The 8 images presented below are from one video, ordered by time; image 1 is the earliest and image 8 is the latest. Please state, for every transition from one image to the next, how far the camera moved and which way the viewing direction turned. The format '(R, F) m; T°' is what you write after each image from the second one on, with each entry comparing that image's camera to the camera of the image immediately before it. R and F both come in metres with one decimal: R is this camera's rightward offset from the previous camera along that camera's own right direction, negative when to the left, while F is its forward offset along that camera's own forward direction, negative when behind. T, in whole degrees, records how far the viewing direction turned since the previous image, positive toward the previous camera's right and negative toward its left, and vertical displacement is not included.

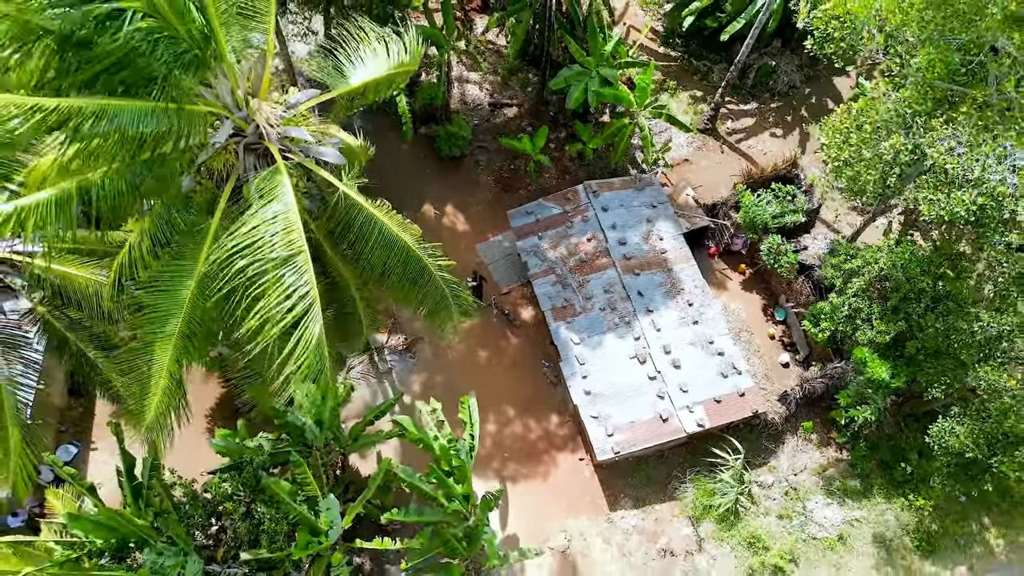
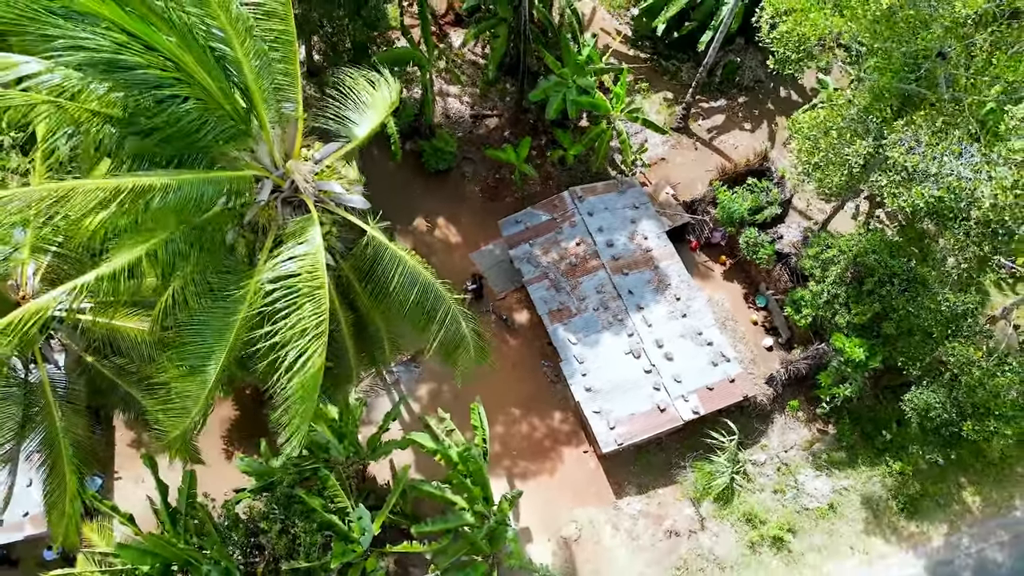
(-0.4, -0.6) m; +2°
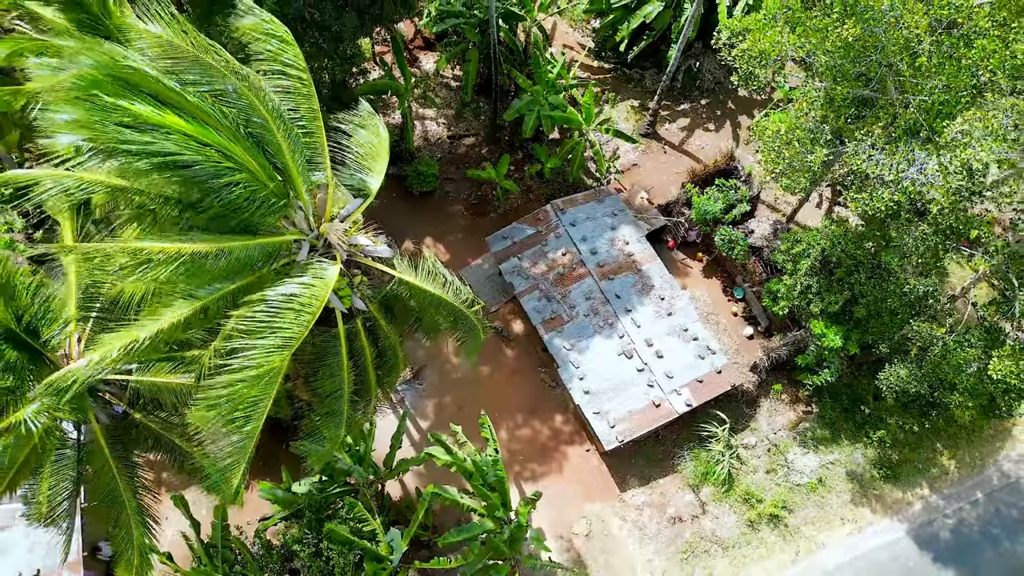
(-0.4, -0.6) m; +2°
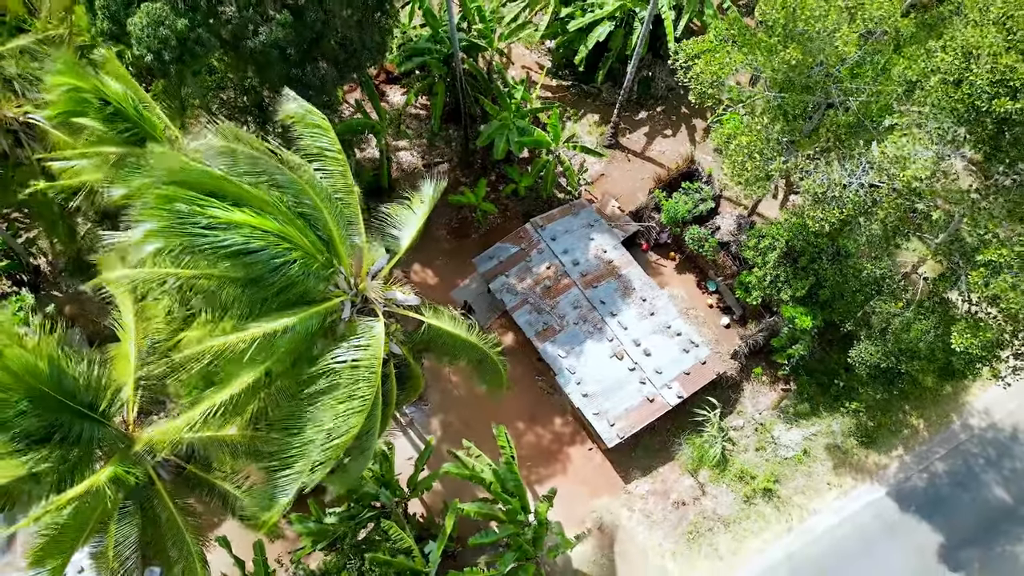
(-0.5, -0.8) m; +3°
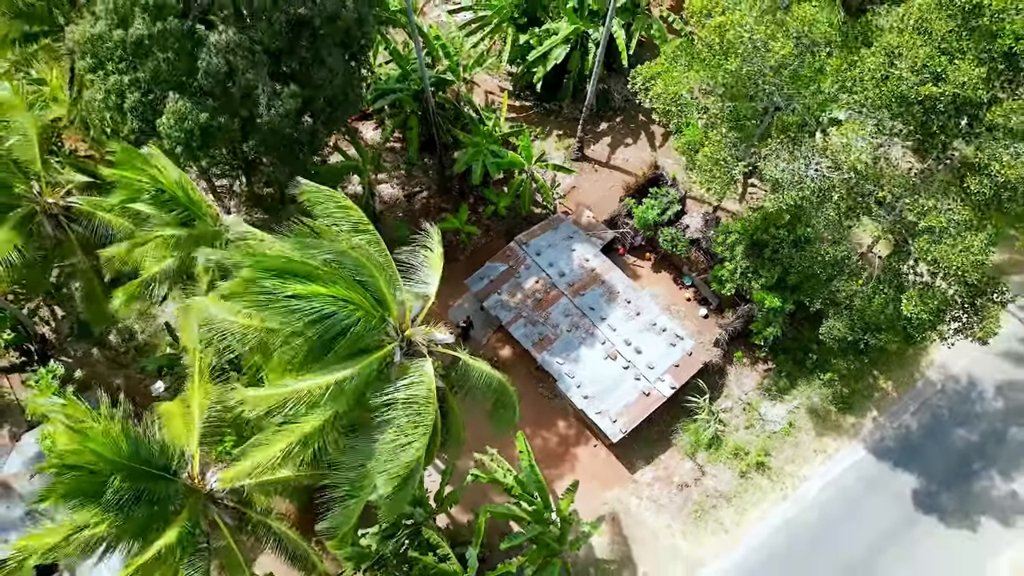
(-0.6, -0.9) m; +3°
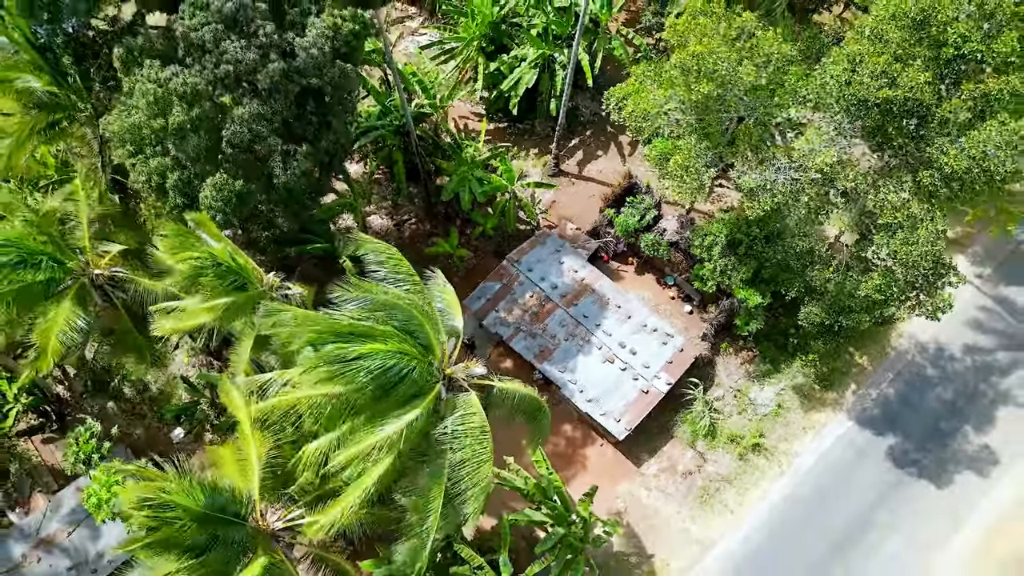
(-0.6, -0.9) m; +3°
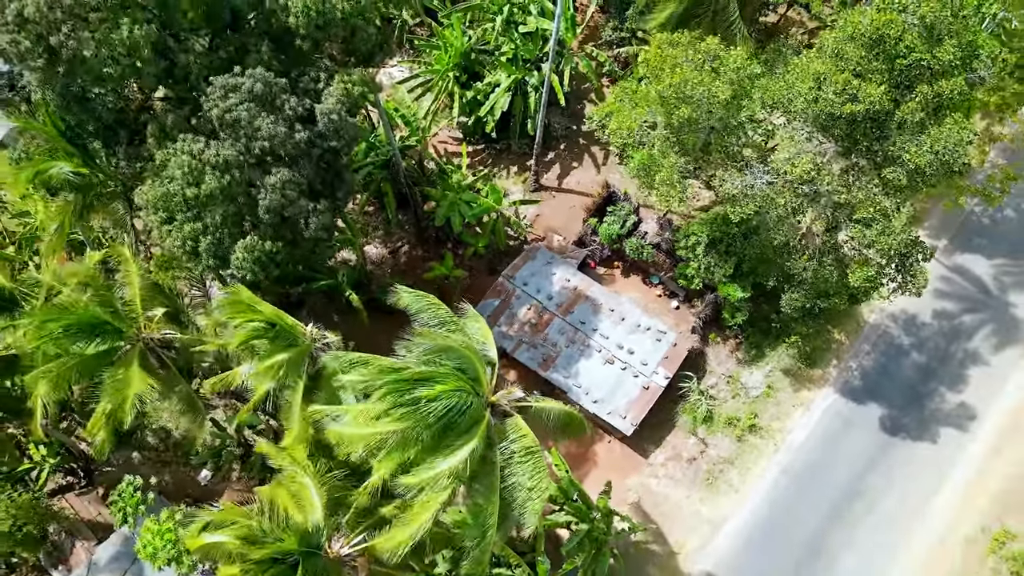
(-0.7, -0.9) m; +3°
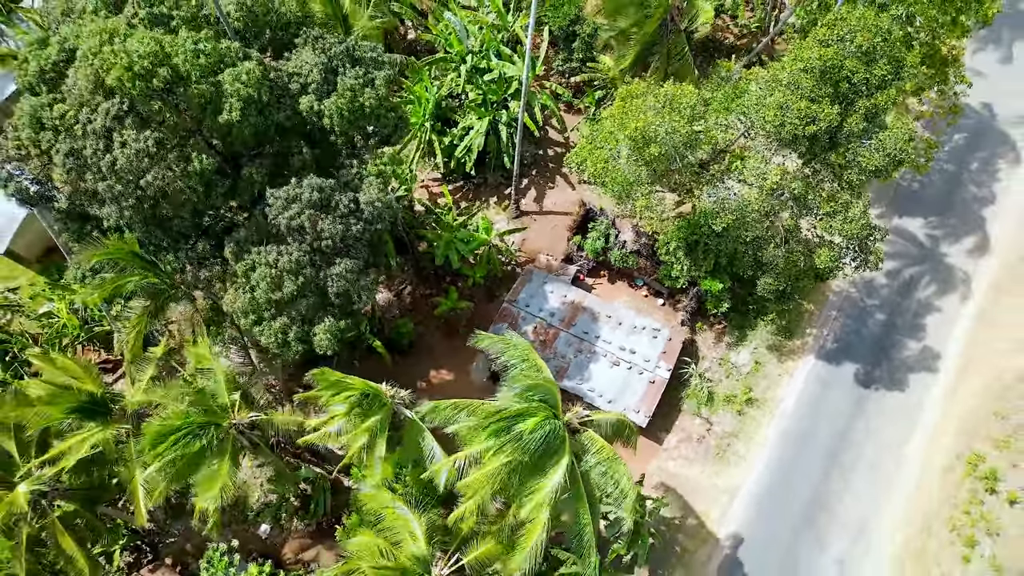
(-1.4, -1.6) m; +4°
